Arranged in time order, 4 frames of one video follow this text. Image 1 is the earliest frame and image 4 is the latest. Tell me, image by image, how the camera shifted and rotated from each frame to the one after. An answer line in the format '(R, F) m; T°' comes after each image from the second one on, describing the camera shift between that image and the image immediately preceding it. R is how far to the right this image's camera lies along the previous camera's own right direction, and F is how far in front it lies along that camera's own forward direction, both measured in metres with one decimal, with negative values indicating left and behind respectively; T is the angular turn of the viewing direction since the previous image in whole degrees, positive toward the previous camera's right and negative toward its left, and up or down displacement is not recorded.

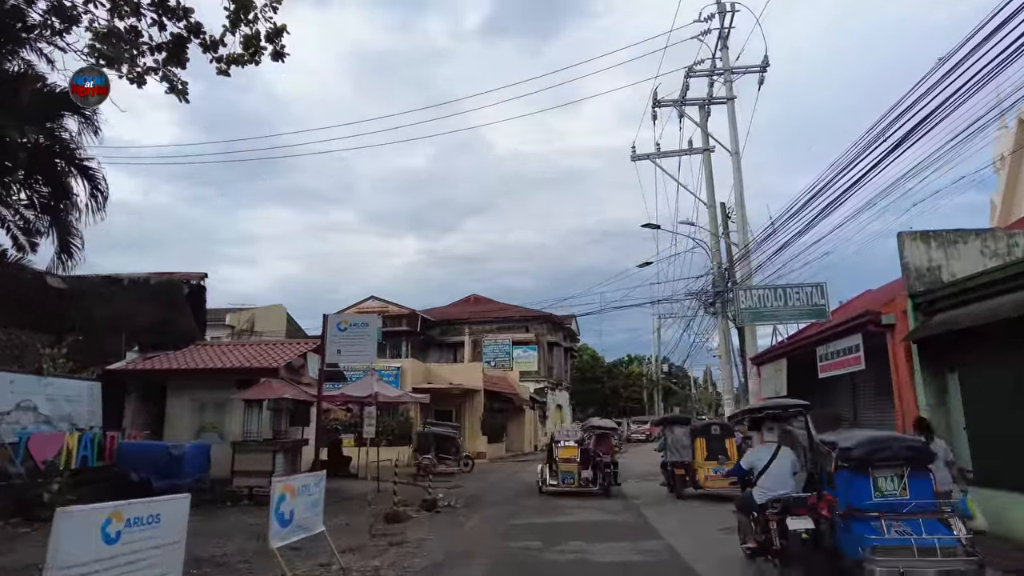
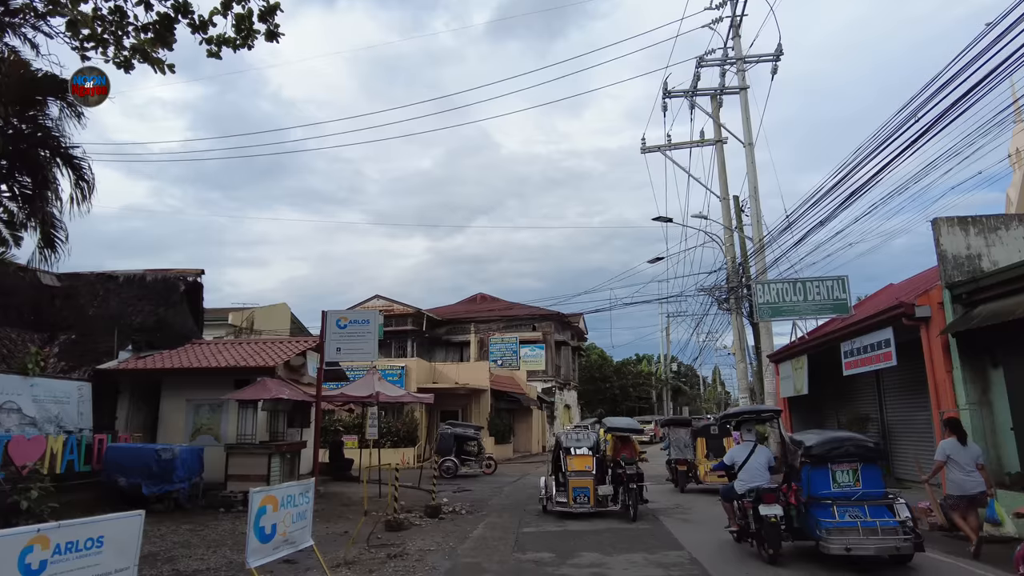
(0.0, +0.7) m; -1°
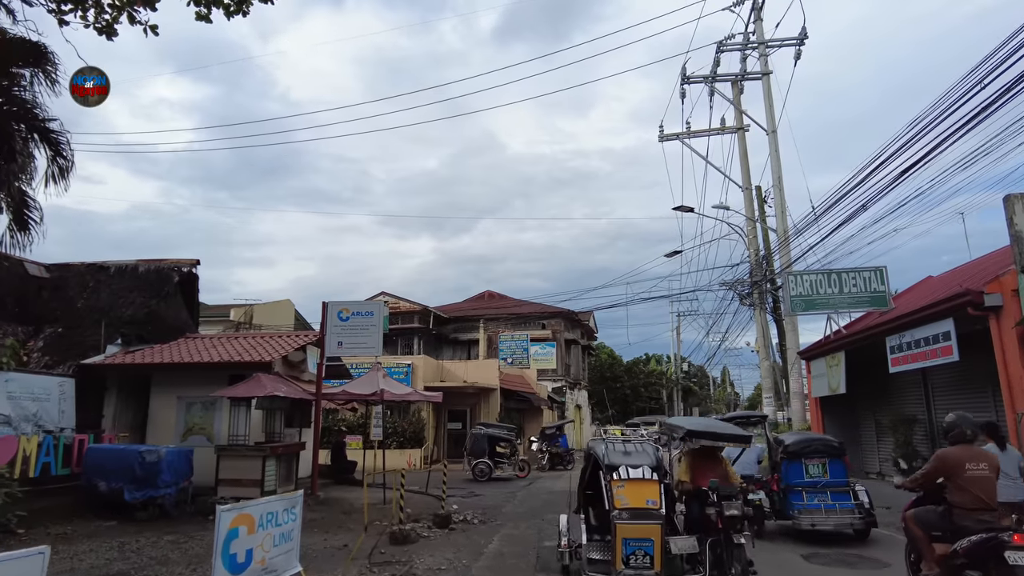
(-0.2, +1.1) m; -1°
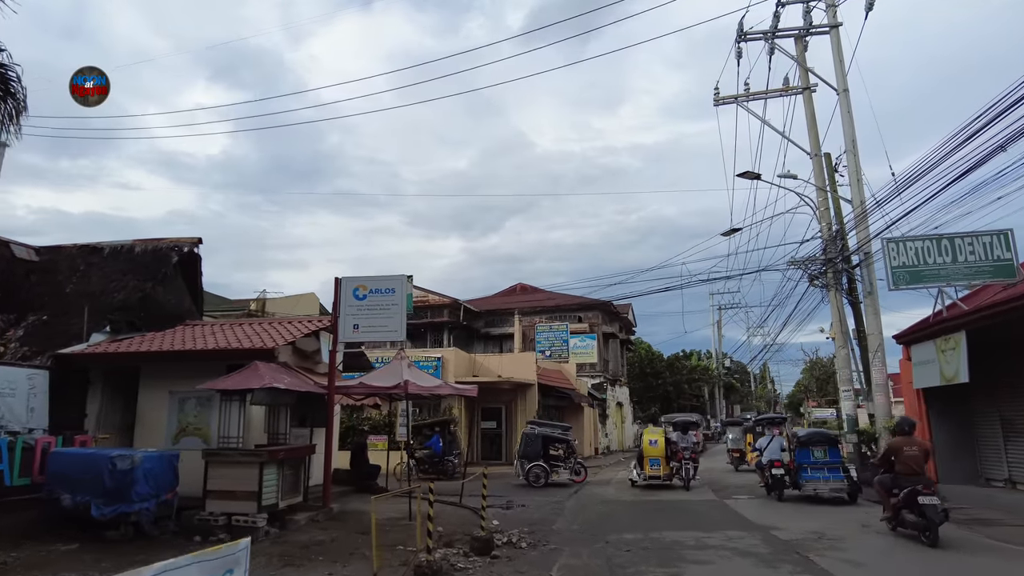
(-0.3, +2.3) m; -2°
